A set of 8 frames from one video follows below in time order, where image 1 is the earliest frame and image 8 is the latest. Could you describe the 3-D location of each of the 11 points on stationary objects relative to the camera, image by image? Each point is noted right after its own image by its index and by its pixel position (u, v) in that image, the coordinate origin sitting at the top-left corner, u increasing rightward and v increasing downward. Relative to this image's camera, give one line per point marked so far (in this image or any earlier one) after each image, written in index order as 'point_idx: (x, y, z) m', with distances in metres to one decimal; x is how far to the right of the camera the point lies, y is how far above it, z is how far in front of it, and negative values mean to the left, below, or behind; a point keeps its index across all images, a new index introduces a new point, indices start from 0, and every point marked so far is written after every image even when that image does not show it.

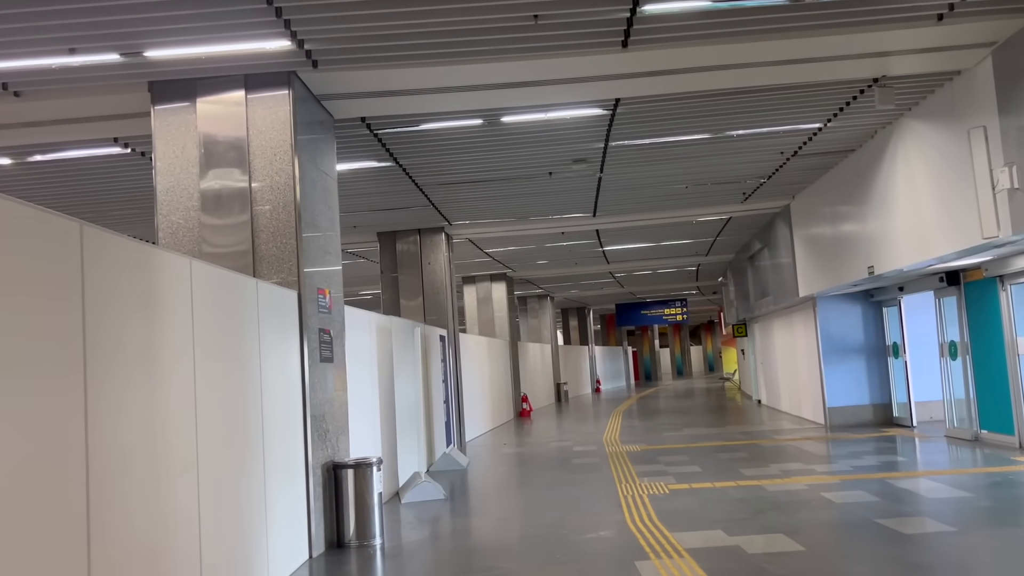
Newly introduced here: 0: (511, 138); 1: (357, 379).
0: (0.0, +1.4, +7.8) m
1: (-1.3, -0.8, +7.1) m
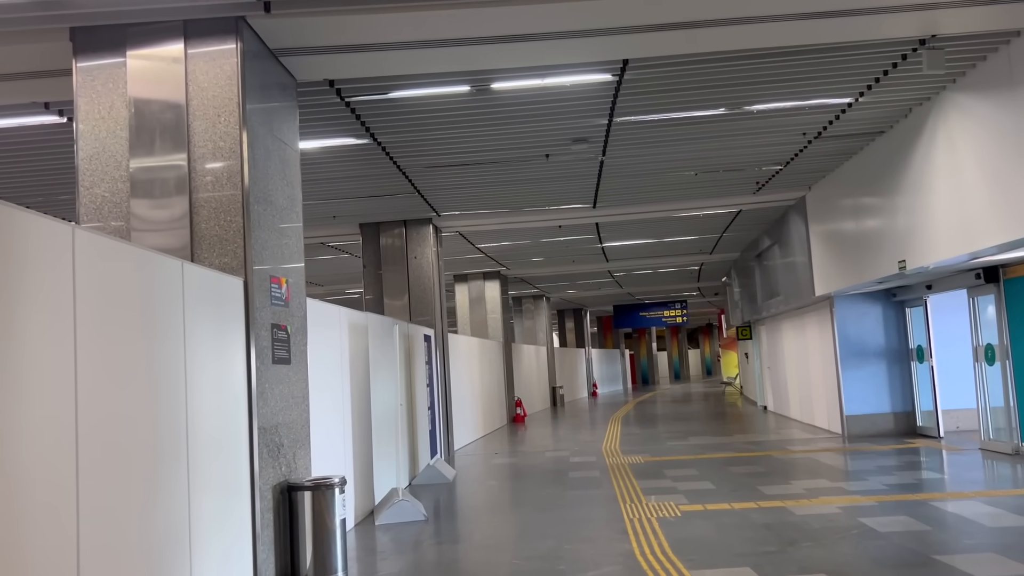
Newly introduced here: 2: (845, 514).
0: (-0.1, +1.4, +6.9) m
1: (-1.4, -0.7, +6.2) m
2: (+2.3, -1.6, +6.0) m
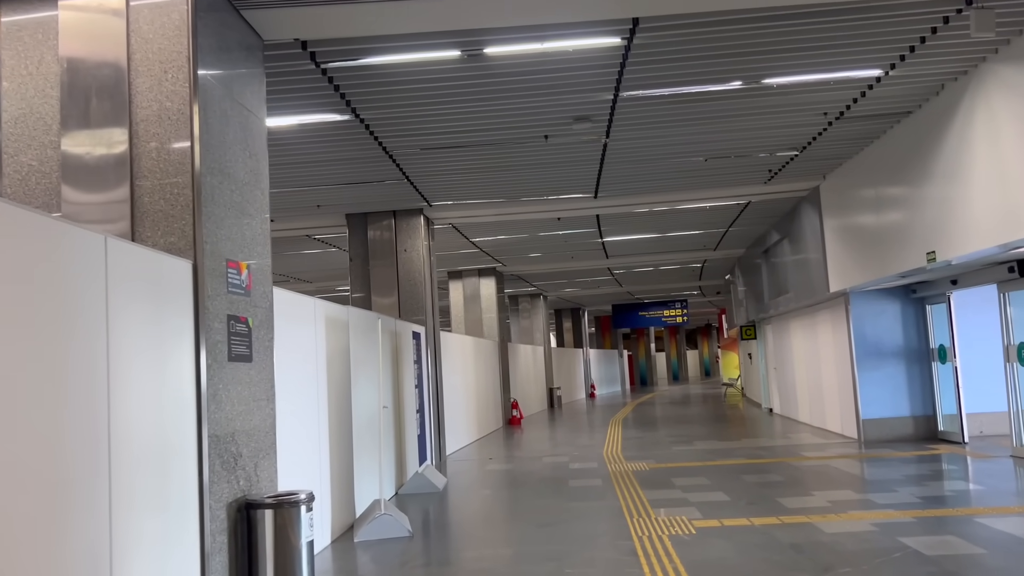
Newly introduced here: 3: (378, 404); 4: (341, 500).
0: (-0.1, +1.5, +6.2) m
1: (-1.4, -0.6, +5.5) m
2: (+2.3, -1.5, +5.3) m
3: (-1.2, -1.0, +7.4) m
4: (-1.3, -1.6, +6.5) m
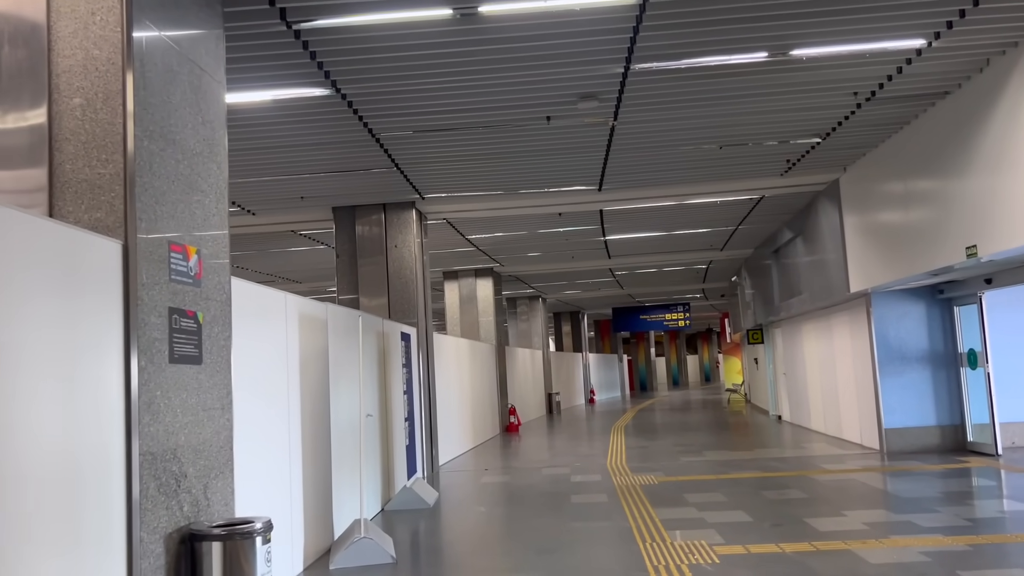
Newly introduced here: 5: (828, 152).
0: (-0.1, +1.5, +5.5) m
1: (-1.4, -0.6, +4.8) m
2: (+2.3, -1.5, +4.6) m
3: (-1.2, -1.0, +6.7) m
4: (-1.3, -1.6, +5.8) m
5: (+3.3, +1.4, +9.1) m
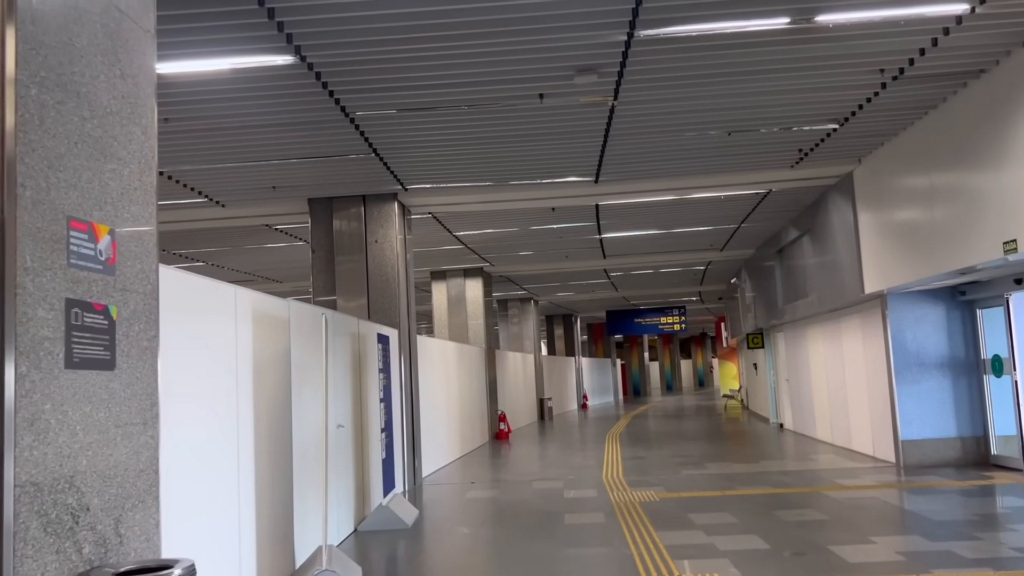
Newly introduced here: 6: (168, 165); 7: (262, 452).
0: (-0.2, +1.6, +4.8) m
1: (-1.5, -0.5, +4.1) m
2: (+2.2, -1.5, +3.9) m
3: (-1.3, -0.9, +5.9) m
4: (-1.4, -1.5, +5.0) m
5: (+3.2, +1.4, +8.4) m
6: (-3.1, +1.1, +7.8) m
7: (-1.4, -0.9, +4.9) m
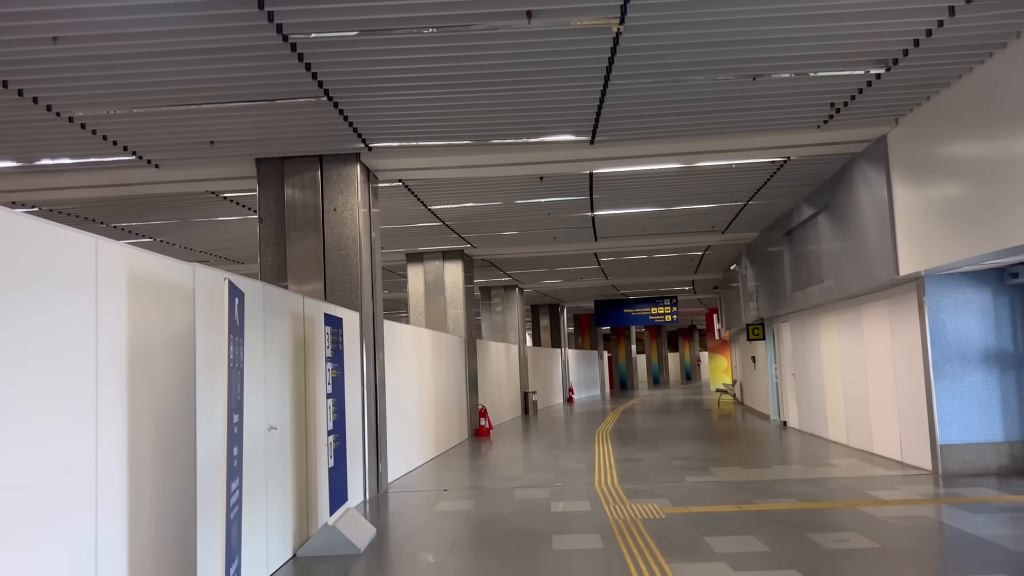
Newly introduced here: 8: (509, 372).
0: (-0.3, +1.7, +3.5) m
1: (-1.6, -0.4, +2.7) m
2: (+2.1, -1.3, +2.7) m
3: (-1.4, -0.7, +4.6) m
4: (-1.5, -1.3, +3.7) m
5: (+3.1, +1.6, +7.1) m
6: (-3.3, +1.4, +6.4) m
7: (-1.5, -0.7, +3.6) m
8: (-0.1, -1.9, +19.5) m
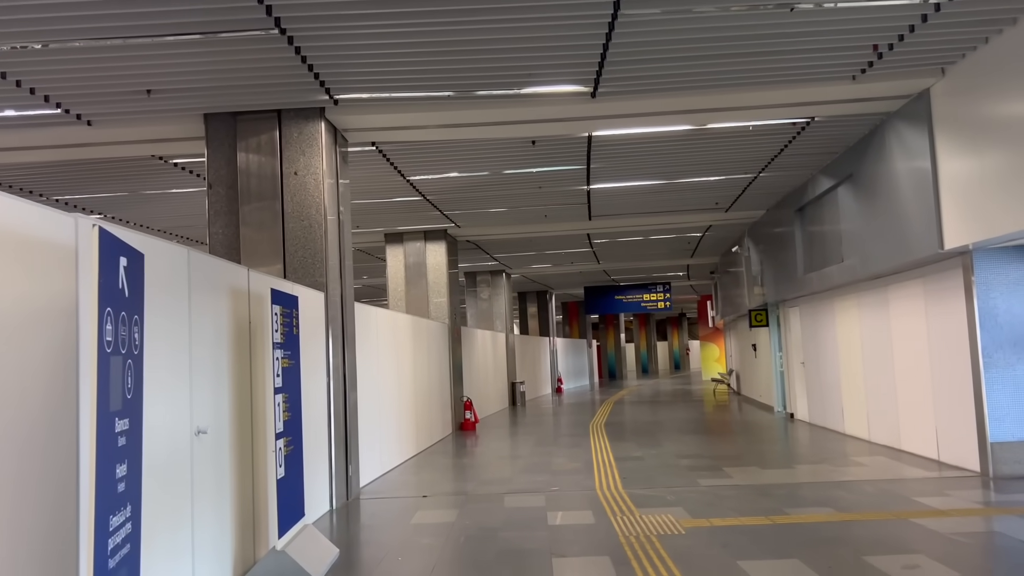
0: (-0.3, +1.9, +2.4) m
1: (-1.6, -0.2, +1.7) m
2: (+2.1, -1.2, +1.7) m
3: (-1.4, -0.6, +3.6) m
4: (-1.5, -1.2, +2.7) m
5: (+3.0, +1.8, +6.1) m
6: (-3.3, +1.5, +5.3) m
7: (-1.5, -0.6, +2.5) m
8: (-0.3, -1.6, +18.4) m
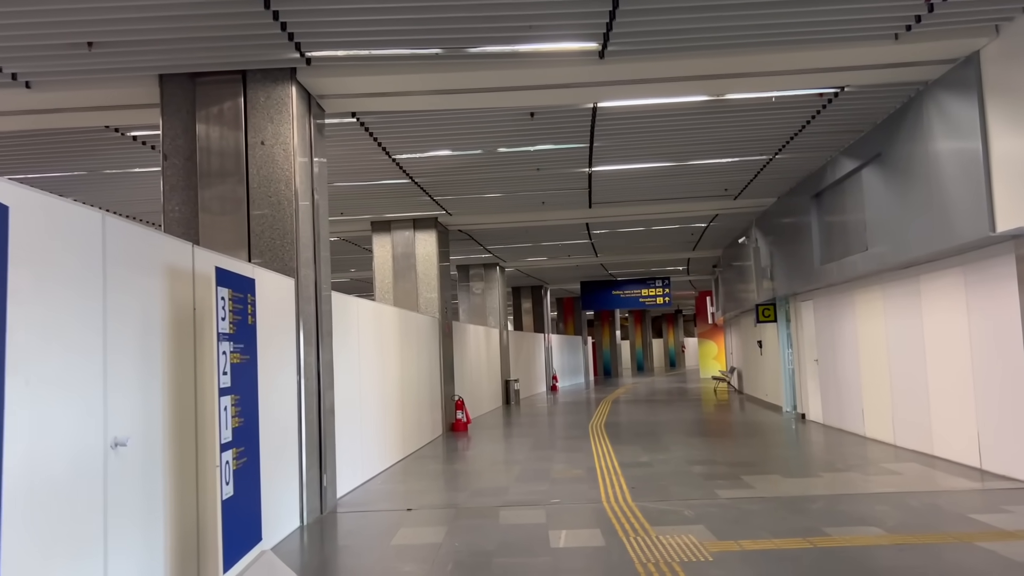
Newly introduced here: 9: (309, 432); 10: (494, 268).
0: (-0.3, +2.0, +1.6) m
1: (-1.6, -0.1, +0.8) m
2: (+2.1, -1.1, +0.9) m
3: (-1.4, -0.5, +2.7) m
4: (-1.5, -1.1, +1.8) m
5: (+3.0, +1.9, +5.3) m
6: (-3.3, +1.6, +4.5) m
7: (-1.5, -0.5, +1.7) m
8: (-0.5, -1.4, +17.6) m
9: (-1.4, -1.0, +6.1) m
10: (-0.4, +0.4, +19.8) m
